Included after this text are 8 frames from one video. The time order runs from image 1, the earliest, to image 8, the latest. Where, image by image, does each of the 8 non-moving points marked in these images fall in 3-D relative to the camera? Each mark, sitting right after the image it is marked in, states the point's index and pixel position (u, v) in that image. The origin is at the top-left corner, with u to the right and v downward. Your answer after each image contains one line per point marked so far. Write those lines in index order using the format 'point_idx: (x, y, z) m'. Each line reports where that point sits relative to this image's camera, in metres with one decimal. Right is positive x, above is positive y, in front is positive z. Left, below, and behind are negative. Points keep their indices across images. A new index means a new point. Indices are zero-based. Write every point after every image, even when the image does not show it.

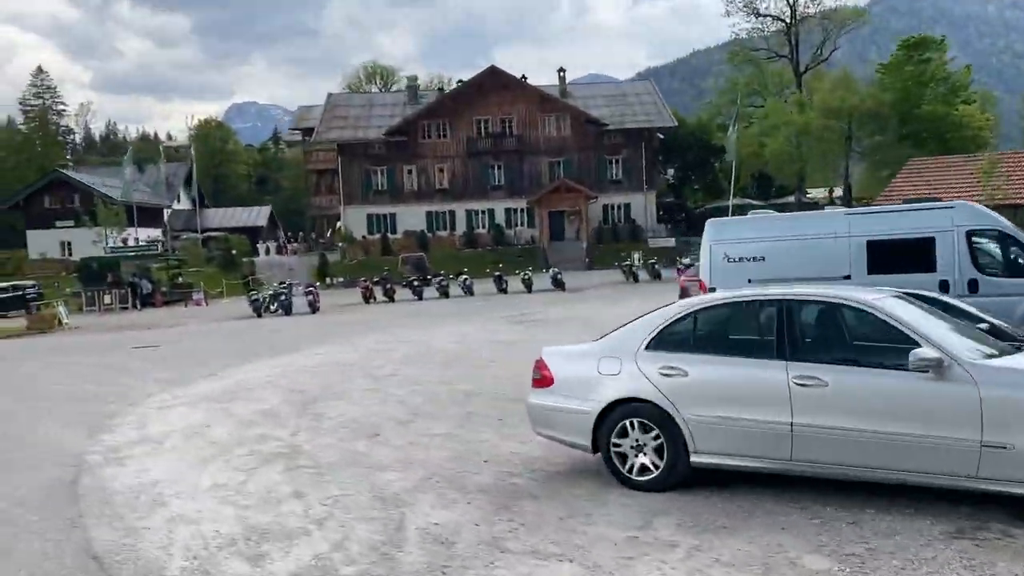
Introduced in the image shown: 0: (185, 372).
0: (-5.4, -1.4, +16.2) m
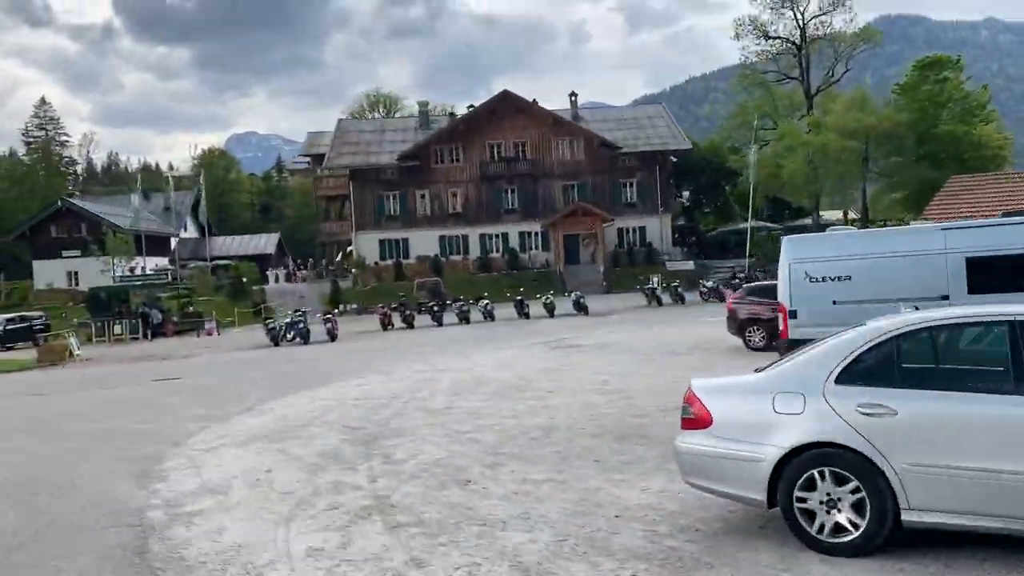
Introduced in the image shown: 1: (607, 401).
0: (-4.5, -1.8, +15.0) m
1: (+1.4, -1.6, +14.0) m
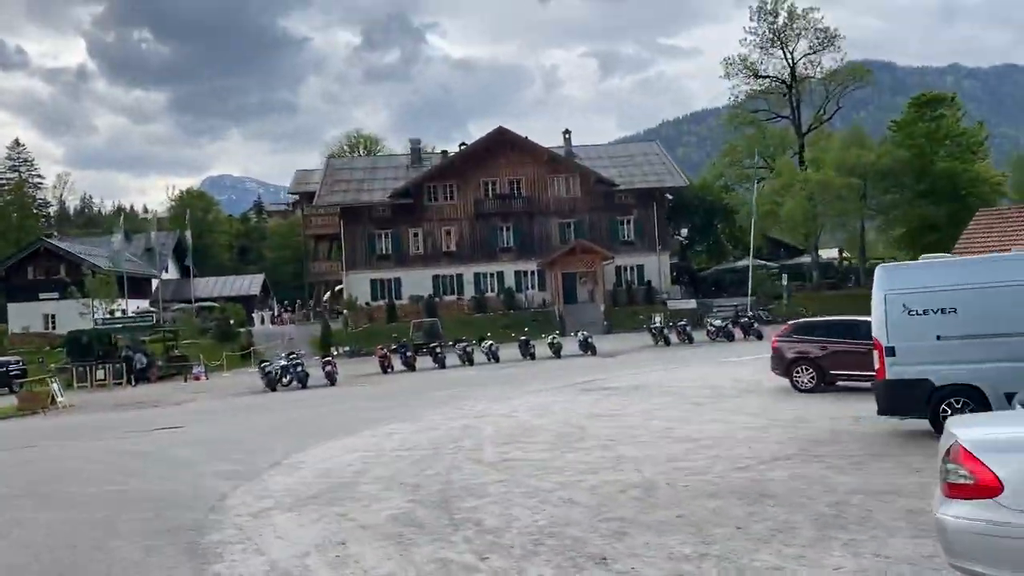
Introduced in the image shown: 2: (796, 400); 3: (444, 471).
0: (-3.7, -2.3, +13.3) m
1: (+2.2, -2.1, +12.5) m
2: (+5.7, -2.2, +19.4) m
3: (-0.8, -2.2, +11.5) m
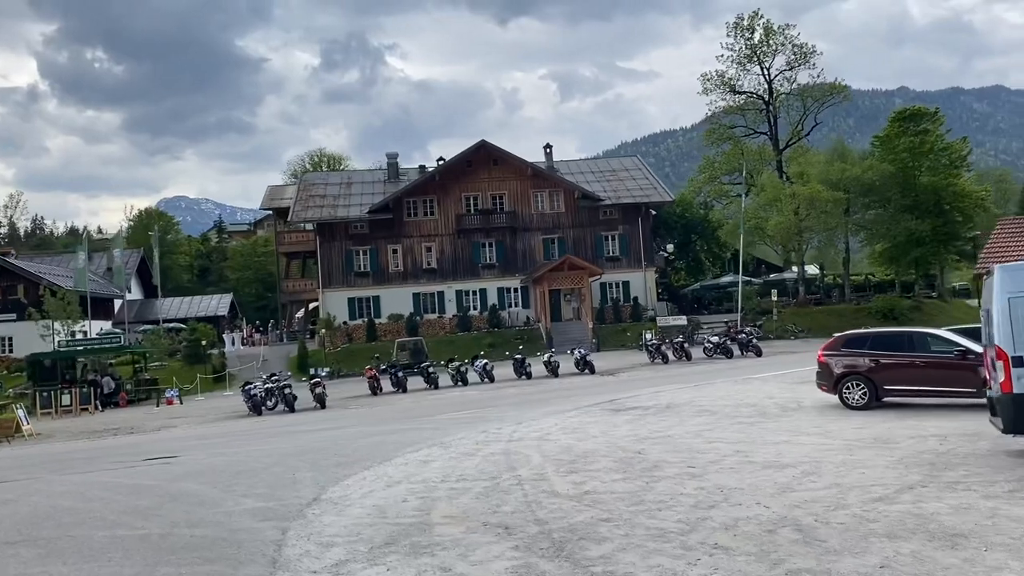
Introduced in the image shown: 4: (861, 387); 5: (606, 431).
0: (-2.8, -2.4, +11.4) m
1: (+3.1, -2.1, +10.9) m
2: (+6.2, -2.4, +17.9) m
3: (+0.1, -2.2, +9.7) m
4: (+6.8, -1.9, +18.8) m
5: (+1.6, -2.5, +16.9) m
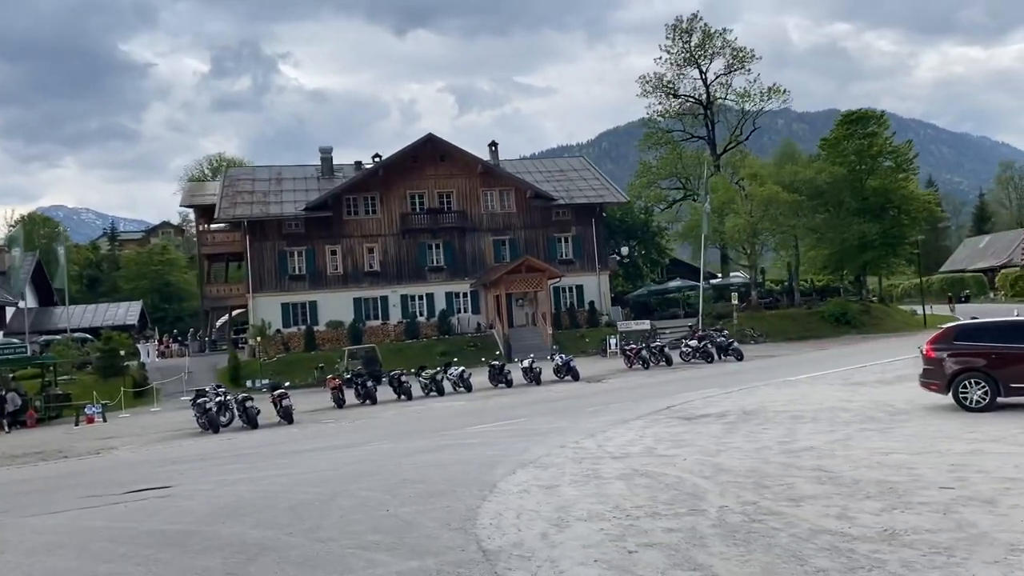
0: (-0.9, -2.0, +7.8) m
1: (+5.1, -1.7, +7.9) m
2: (+7.4, -2.1, +15.2) m
3: (+2.2, -1.8, +6.4) m
4: (+7.8, -1.6, +16.2) m
5: (+2.9, -2.2, +13.7) m
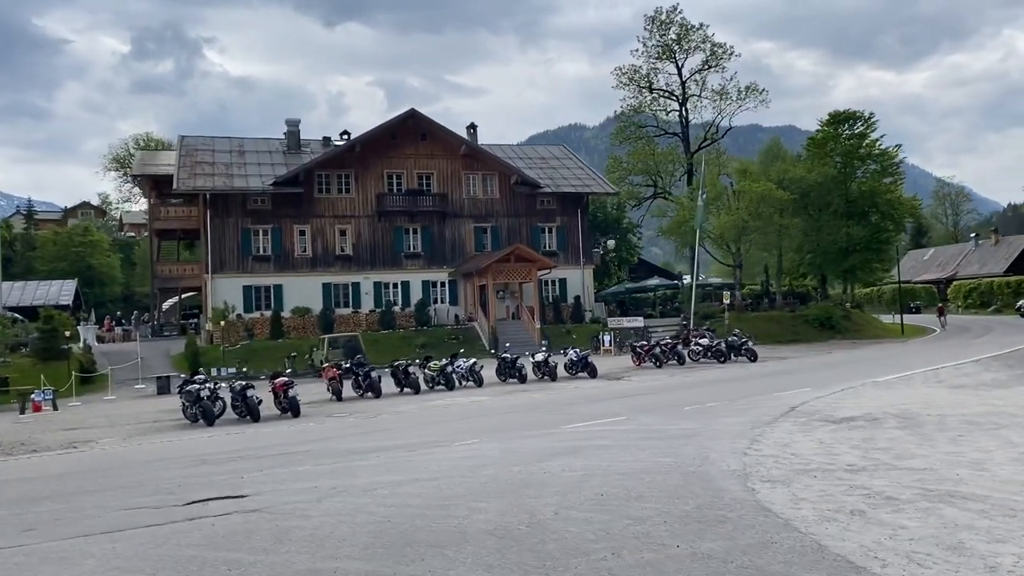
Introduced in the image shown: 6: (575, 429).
0: (+1.6, -1.6, +4.7) m
1: (+7.5, -1.5, +5.3) m
2: (+9.2, -1.9, +12.7) m
3: (+4.8, -1.4, +3.6) m
4: (+9.6, -1.5, +13.8) m
5: (+4.9, -1.9, +10.8) m
6: (+0.9, -2.2, +14.7) m
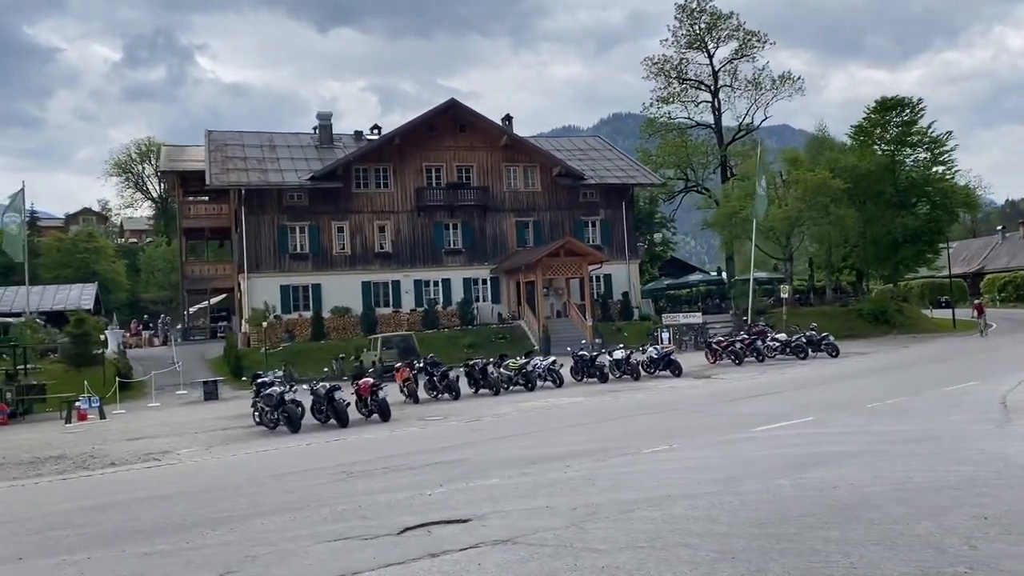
0: (+4.0, -1.2, +2.6) m
1: (+9.9, -1.1, +3.2) m
2: (+11.6, -1.5, +10.7) m
3: (+7.2, -1.1, +1.5) m
4: (+11.9, -1.1, +11.7) m
5: (+7.3, -1.5, +8.8) m
6: (+3.3, -1.9, +12.6) m
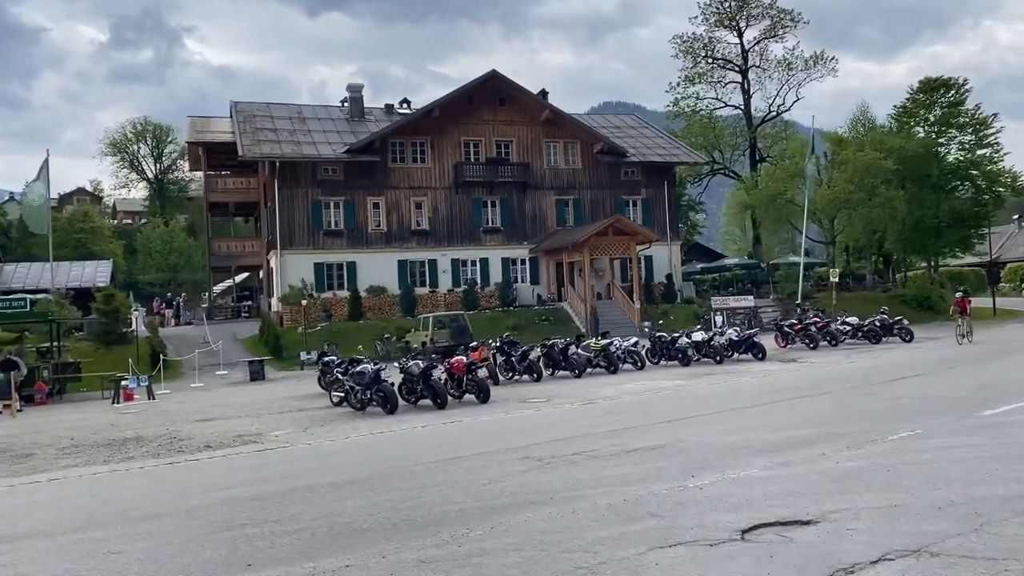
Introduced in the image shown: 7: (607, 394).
0: (+6.4, -1.0, +1.0) m
1: (+12.3, -0.8, +1.7) m
2: (+13.8, -1.2, +9.2) m
3: (+9.6, -0.8, -0.1) m
4: (+14.2, -0.7, +10.2) m
5: (+9.6, -1.2, +7.2) m
6: (+5.5, -1.5, +11.0) m
7: (+1.9, -2.1, +19.0) m
